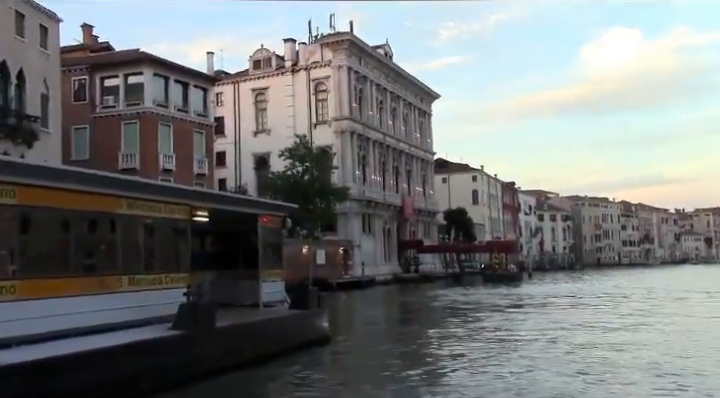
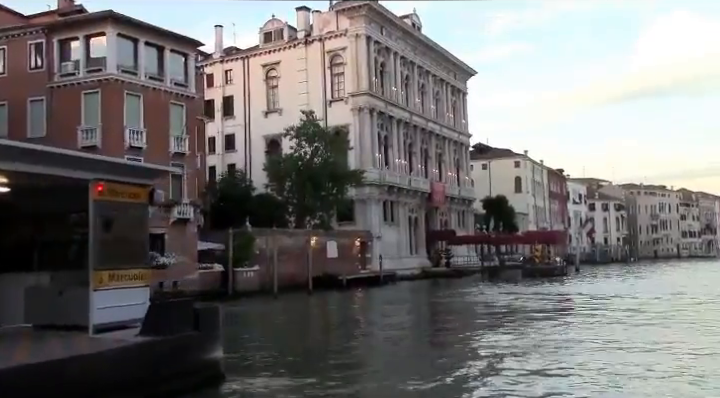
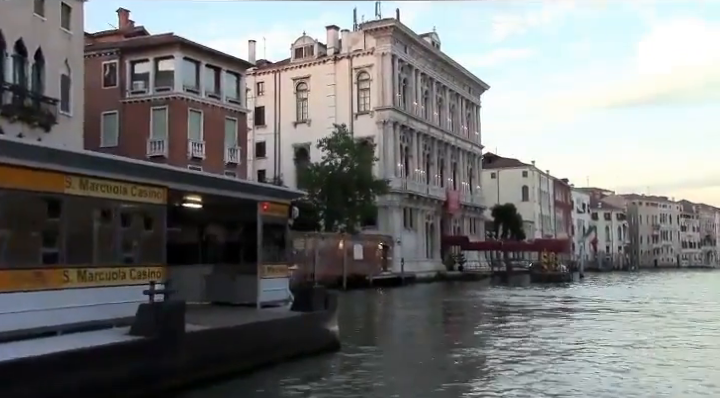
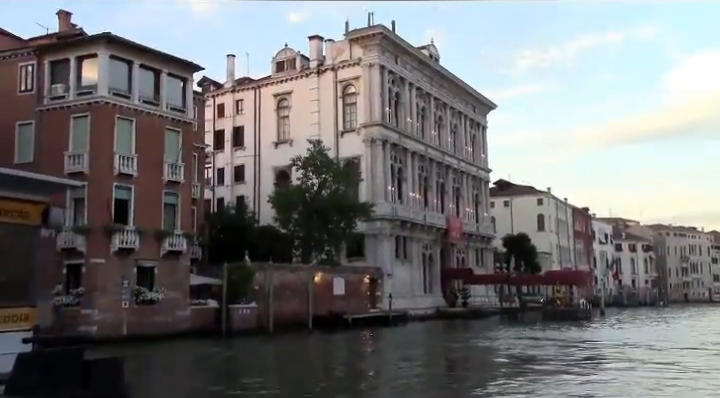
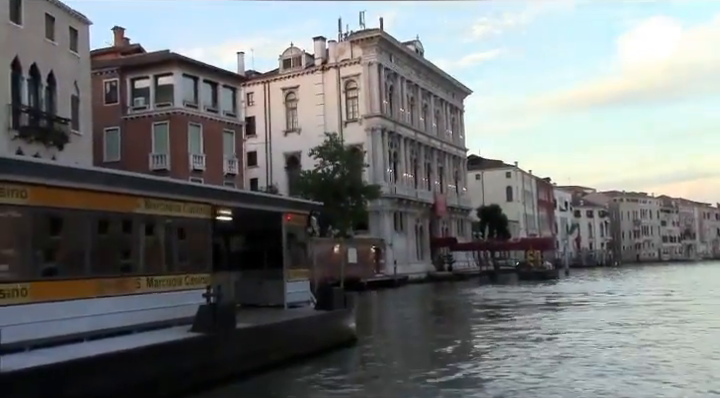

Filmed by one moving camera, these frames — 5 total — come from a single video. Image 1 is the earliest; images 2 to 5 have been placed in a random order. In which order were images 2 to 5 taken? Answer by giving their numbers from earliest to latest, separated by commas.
5, 3, 2, 4
